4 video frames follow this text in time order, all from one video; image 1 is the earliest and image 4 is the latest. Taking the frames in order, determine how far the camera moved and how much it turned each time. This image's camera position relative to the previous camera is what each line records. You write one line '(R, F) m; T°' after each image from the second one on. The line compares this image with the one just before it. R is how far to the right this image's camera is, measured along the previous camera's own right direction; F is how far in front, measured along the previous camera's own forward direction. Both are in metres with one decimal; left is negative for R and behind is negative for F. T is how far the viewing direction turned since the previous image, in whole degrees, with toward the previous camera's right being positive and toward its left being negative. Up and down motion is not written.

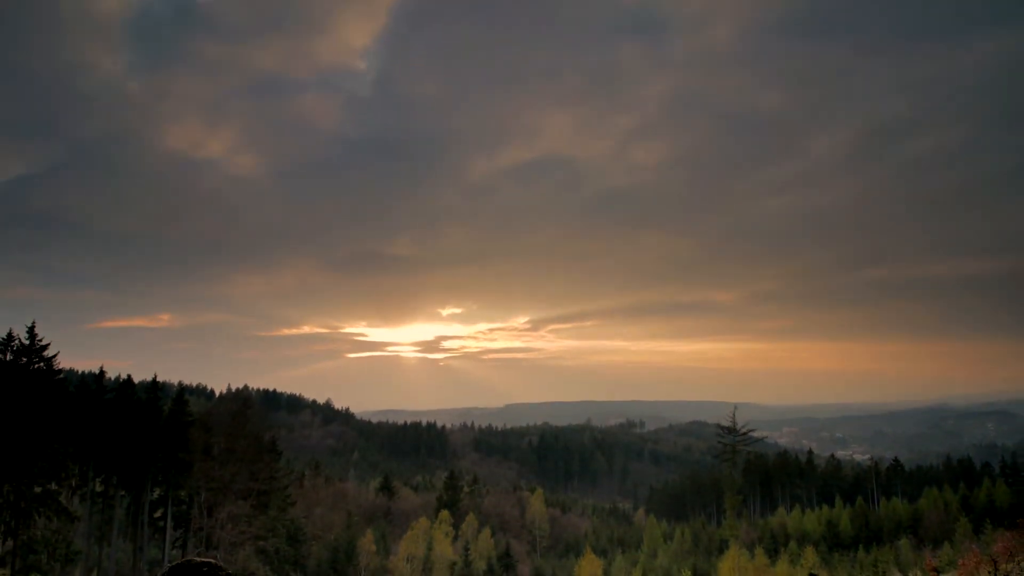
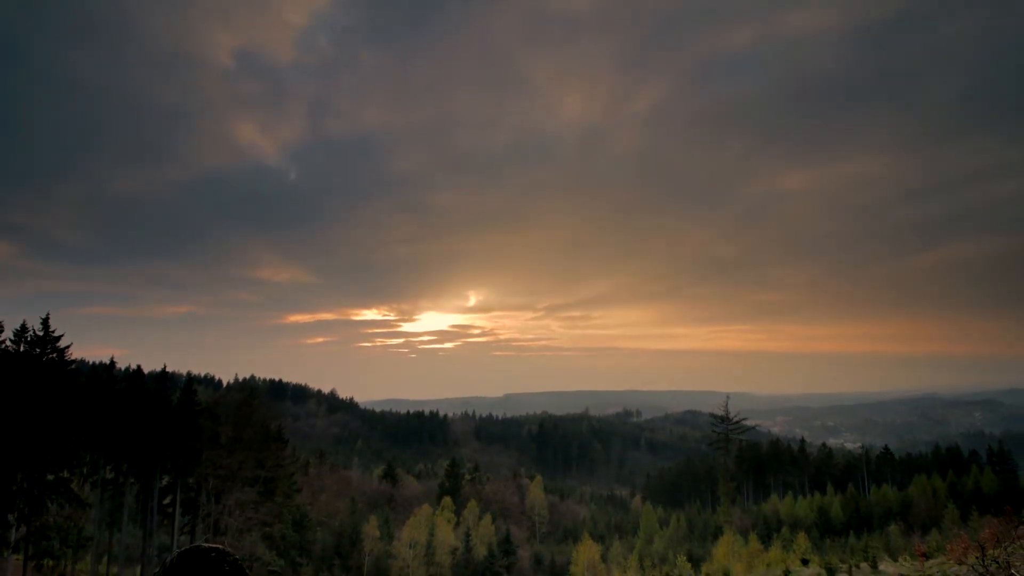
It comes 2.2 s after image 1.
(+0.6, -1.3) m; 0°
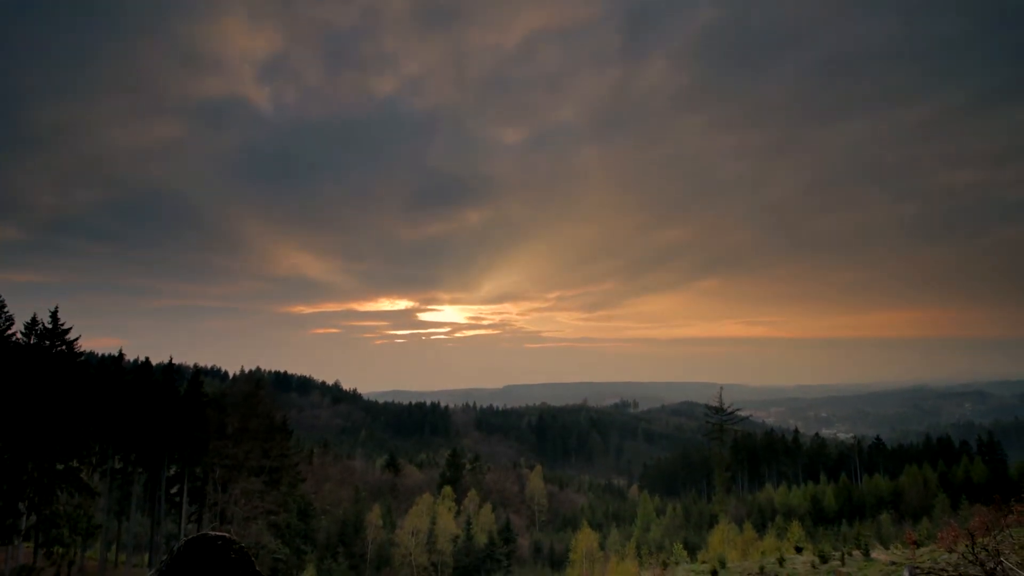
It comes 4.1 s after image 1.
(+0.6, -1.0) m; 0°
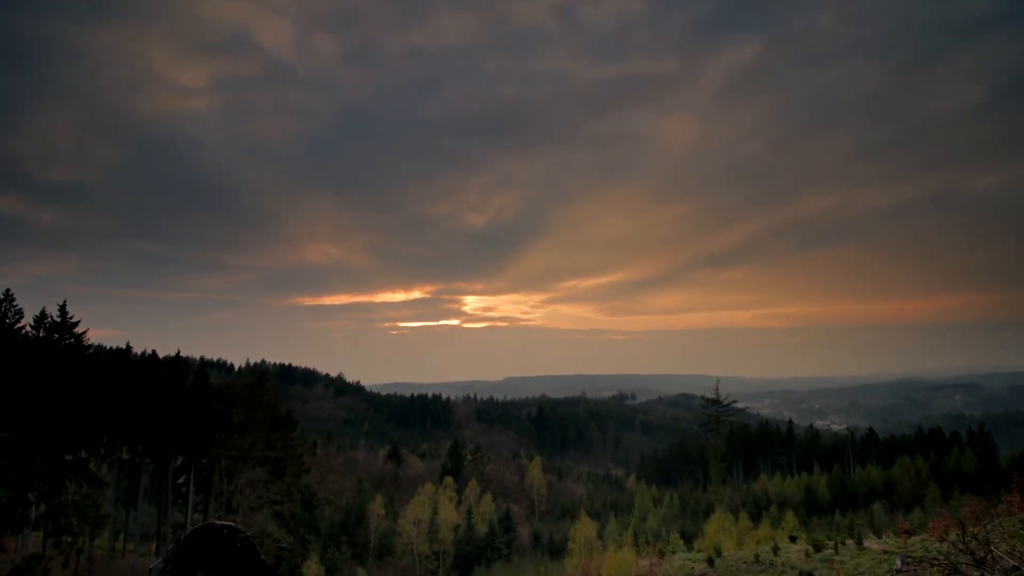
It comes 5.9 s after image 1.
(+0.5, -0.9) m; 0°
